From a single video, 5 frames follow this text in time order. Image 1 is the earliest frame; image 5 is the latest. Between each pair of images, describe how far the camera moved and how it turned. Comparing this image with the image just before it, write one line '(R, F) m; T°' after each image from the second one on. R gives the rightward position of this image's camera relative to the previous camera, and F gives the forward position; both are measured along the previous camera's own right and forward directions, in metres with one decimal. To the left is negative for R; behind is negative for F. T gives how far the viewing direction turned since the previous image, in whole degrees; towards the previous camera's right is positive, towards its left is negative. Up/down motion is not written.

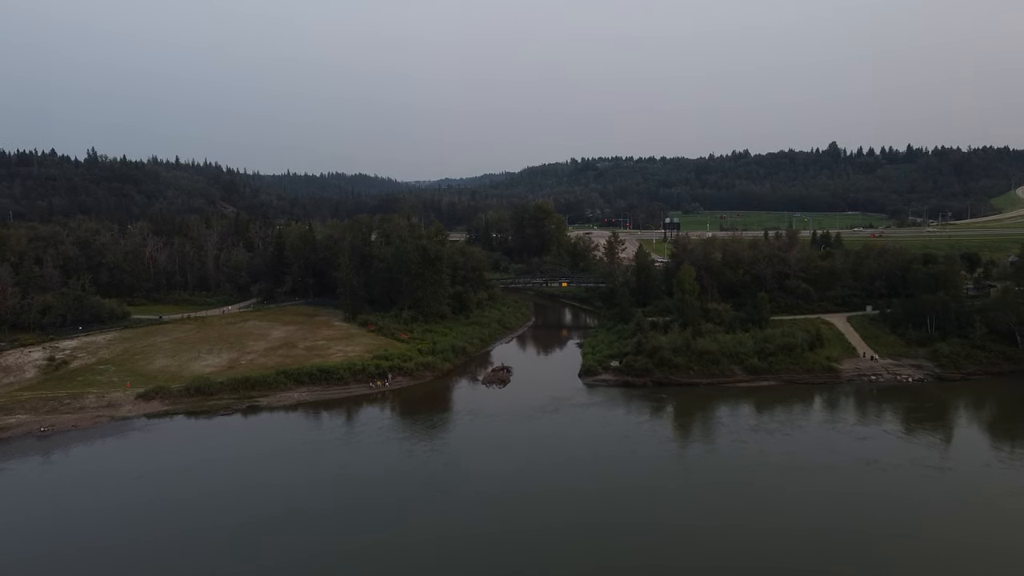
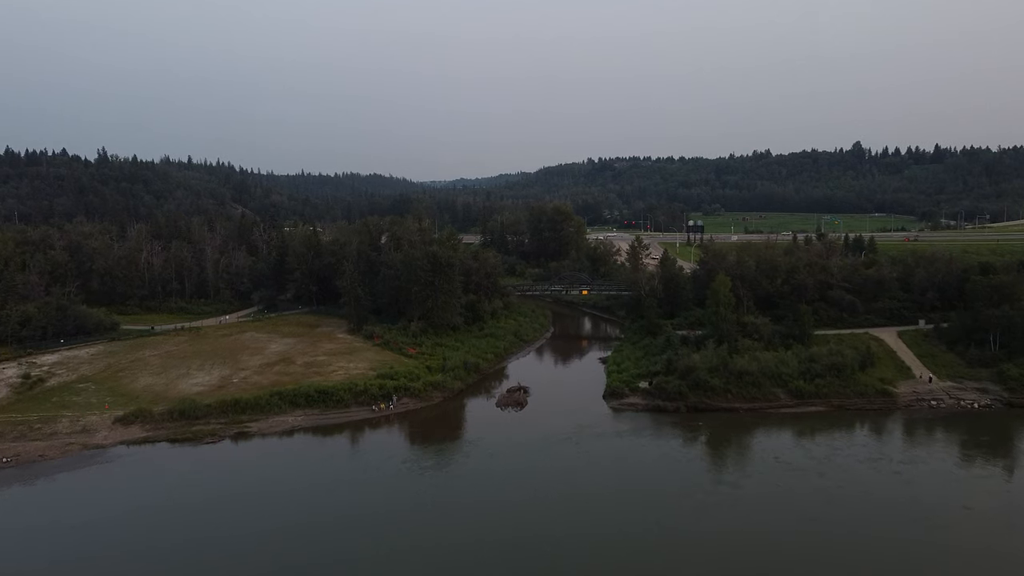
(-0.2, +3.9) m; -1°
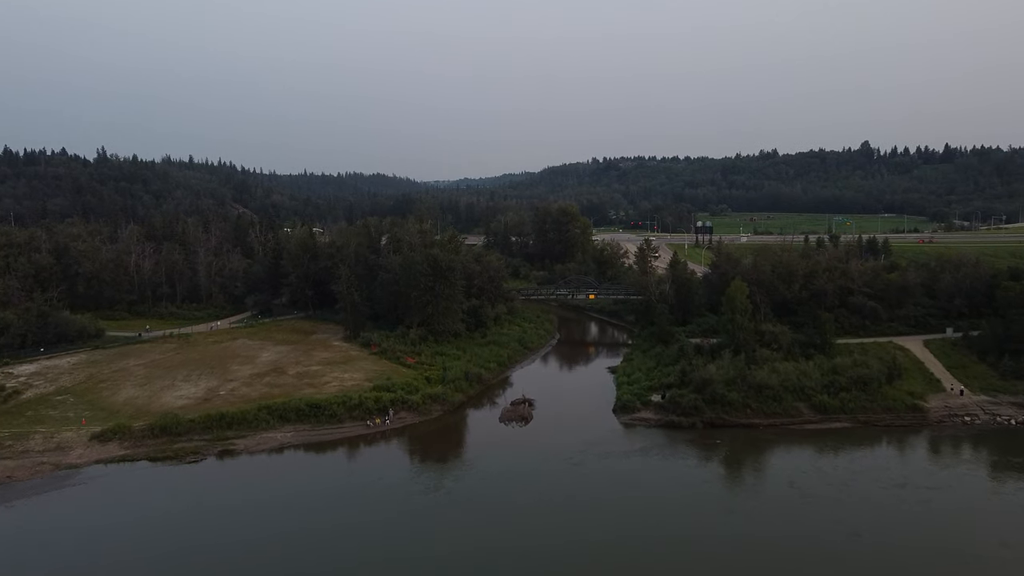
(0.0, +2.2) m; 0°
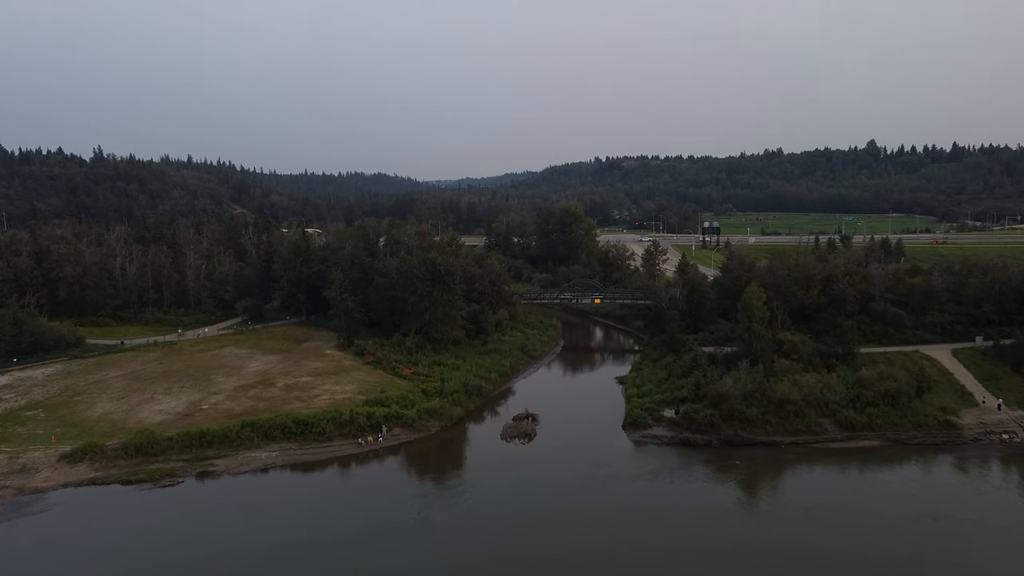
(0.0, +2.3) m; 0°
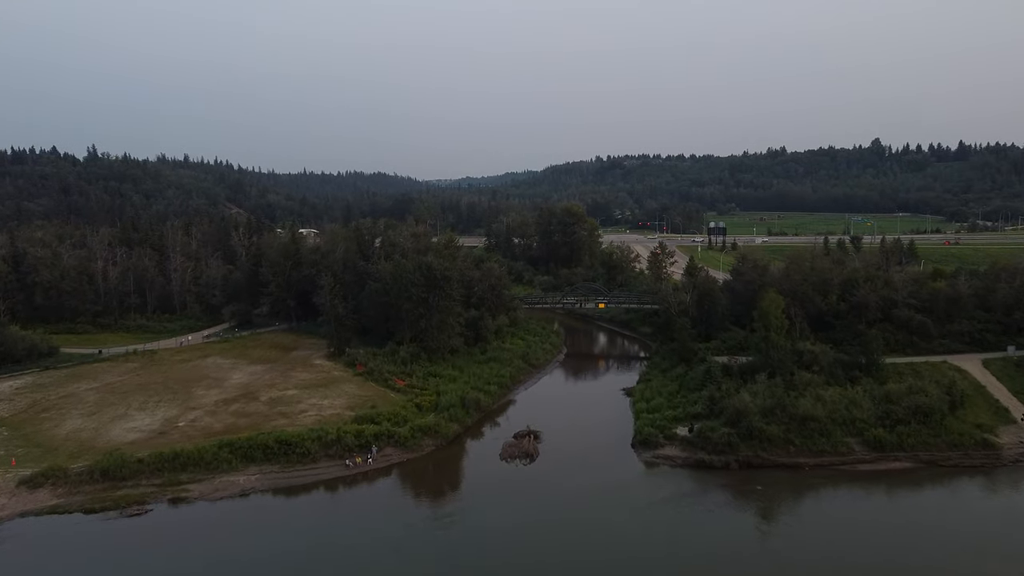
(0.0, +2.4) m; 0°
